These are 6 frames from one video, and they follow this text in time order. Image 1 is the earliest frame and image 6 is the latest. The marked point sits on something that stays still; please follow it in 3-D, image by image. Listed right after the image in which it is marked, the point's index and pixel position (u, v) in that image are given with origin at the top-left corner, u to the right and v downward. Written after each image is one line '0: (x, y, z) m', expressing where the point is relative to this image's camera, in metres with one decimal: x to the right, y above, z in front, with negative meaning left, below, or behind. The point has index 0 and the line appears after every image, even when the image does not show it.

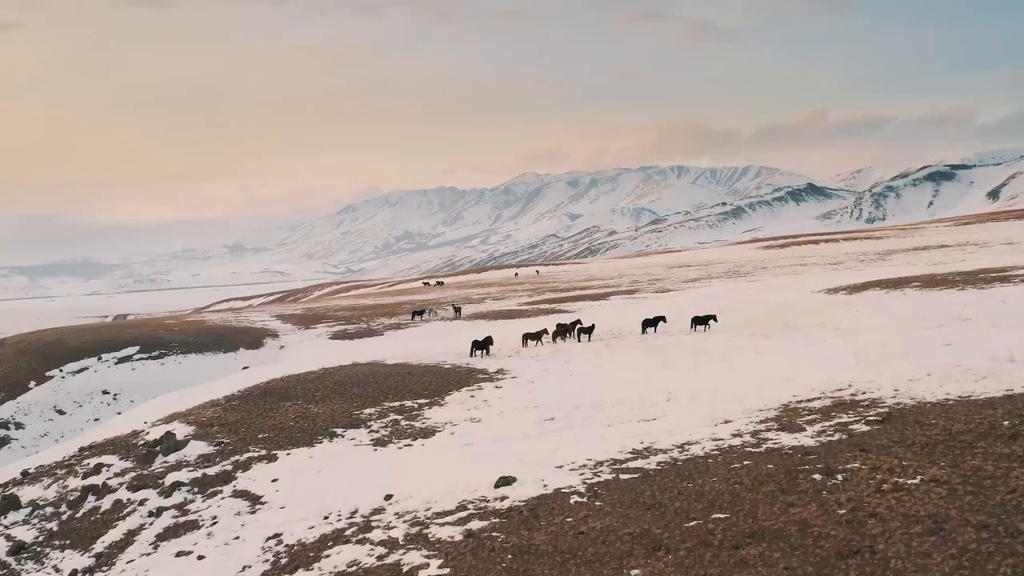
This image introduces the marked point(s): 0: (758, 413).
0: (+8.0, -4.0, +18.1) m
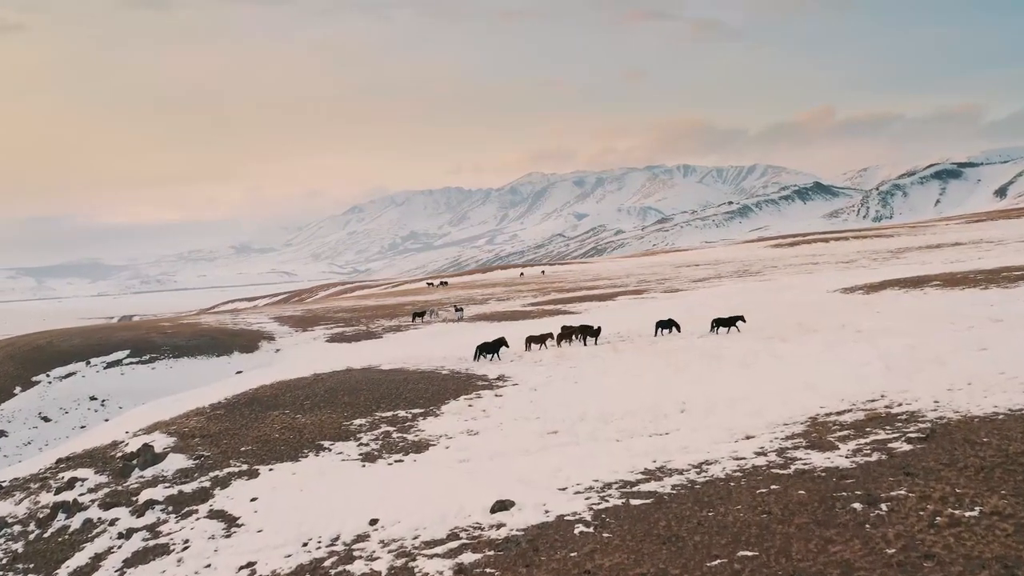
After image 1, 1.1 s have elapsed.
0: (+8.0, -4.1, +16.3) m
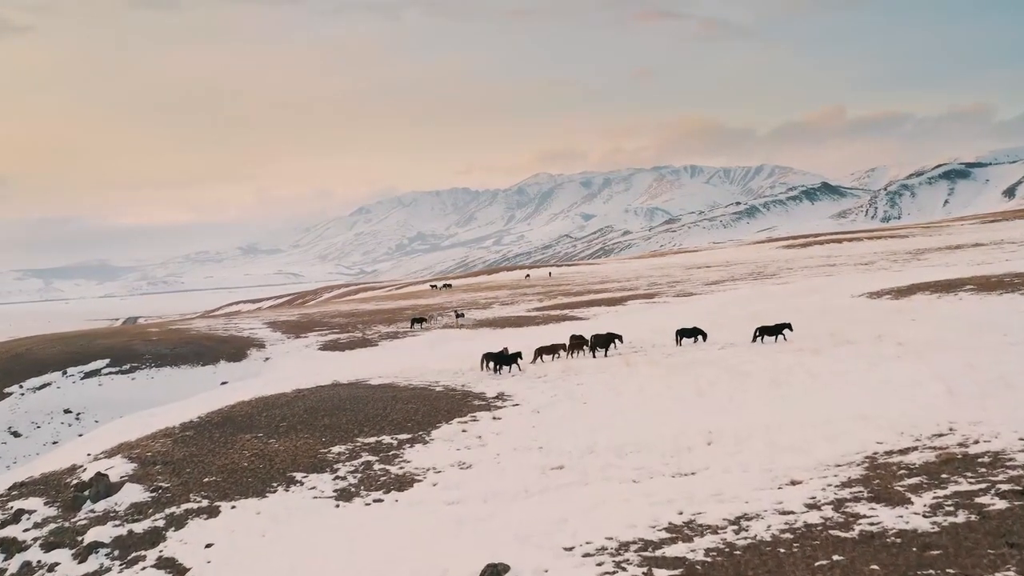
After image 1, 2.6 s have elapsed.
0: (+7.9, -4.4, +13.5) m
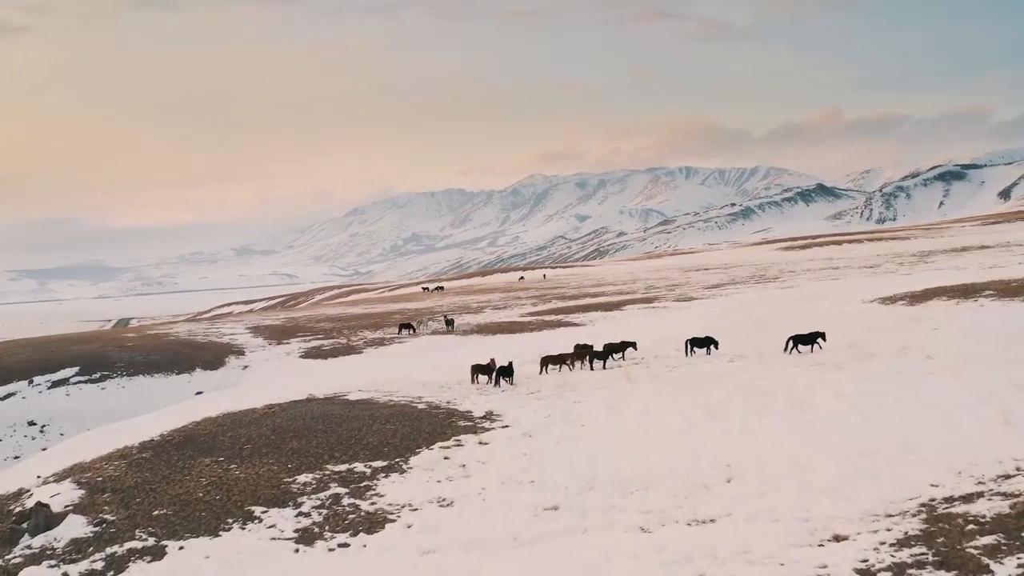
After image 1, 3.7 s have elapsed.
0: (+7.5, -4.7, +11.2) m
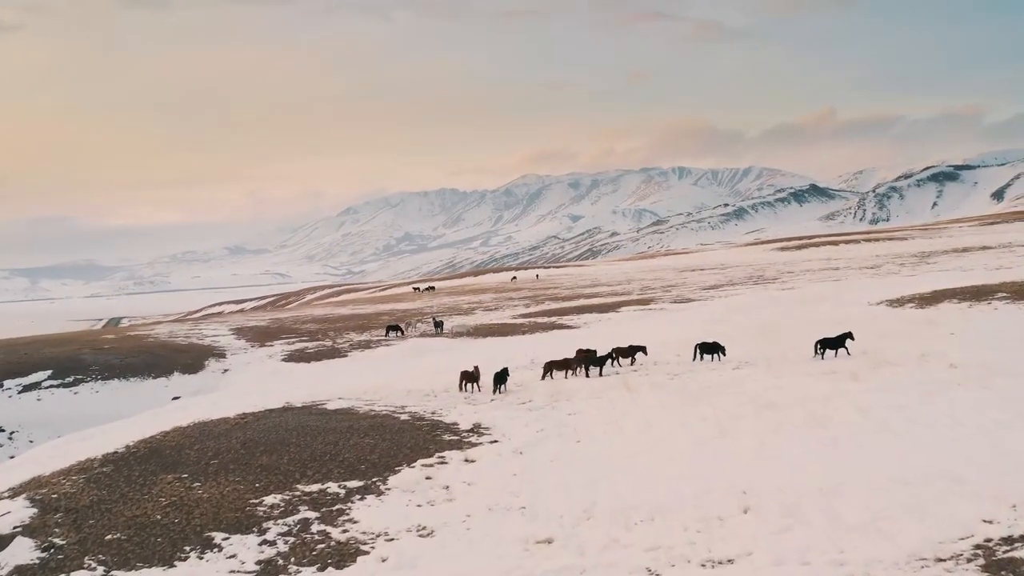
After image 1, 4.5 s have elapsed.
0: (+7.3, -4.8, +9.6) m
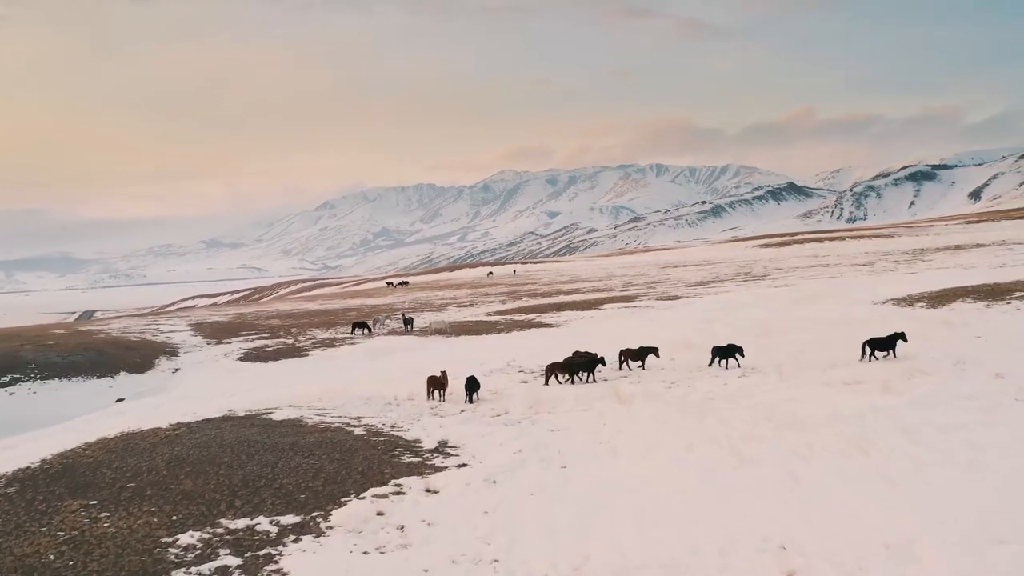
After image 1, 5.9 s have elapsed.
0: (+6.8, -4.7, +6.8) m
